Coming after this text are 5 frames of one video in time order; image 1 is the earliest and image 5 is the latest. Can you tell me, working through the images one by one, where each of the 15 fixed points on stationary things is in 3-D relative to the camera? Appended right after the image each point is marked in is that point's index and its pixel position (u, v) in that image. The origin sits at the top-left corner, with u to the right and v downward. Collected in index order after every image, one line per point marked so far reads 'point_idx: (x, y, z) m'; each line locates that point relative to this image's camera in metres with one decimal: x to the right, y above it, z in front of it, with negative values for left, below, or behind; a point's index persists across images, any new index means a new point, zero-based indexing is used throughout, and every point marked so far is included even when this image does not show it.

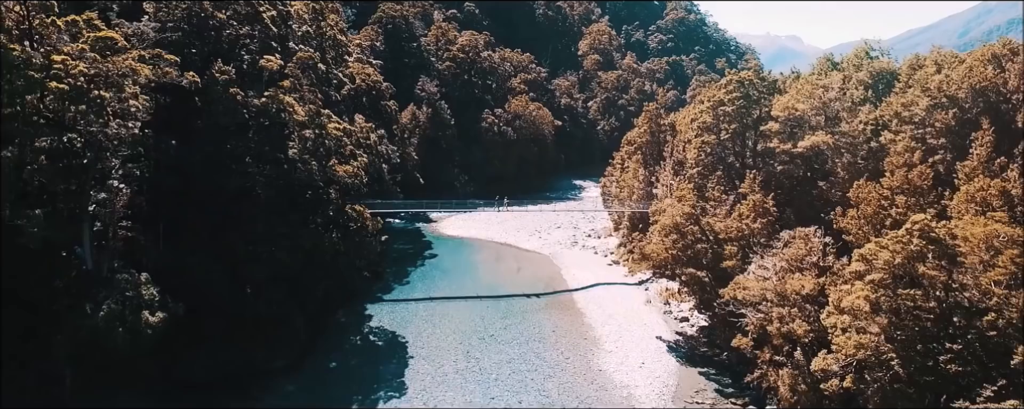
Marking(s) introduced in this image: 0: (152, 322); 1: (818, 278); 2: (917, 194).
0: (-6.9, -2.3, +15.9) m
1: (+6.4, -1.6, +17.6) m
2: (+8.9, +0.2, +18.5) m
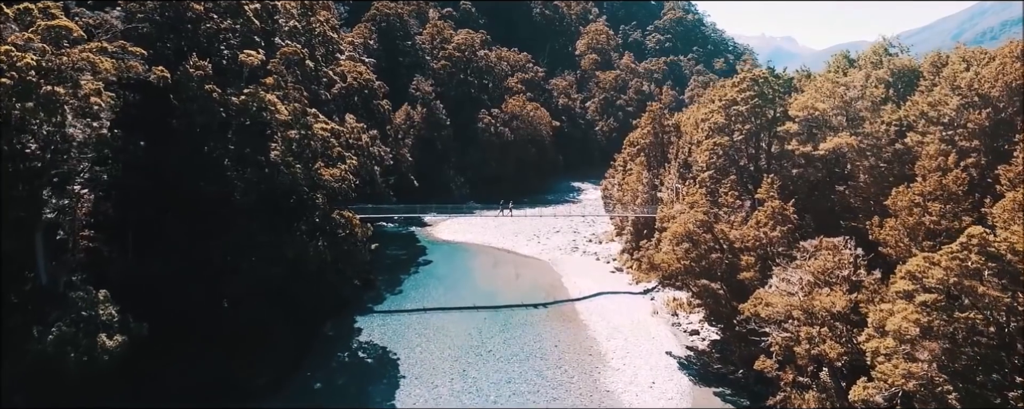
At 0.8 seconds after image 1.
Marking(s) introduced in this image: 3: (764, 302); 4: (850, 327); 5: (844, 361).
0: (-6.9, -2.4, +14.3) m
1: (+6.5, -1.7, +16.0) m
2: (+9.0, +0.1, +17.0) m
3: (+5.1, -2.0, +16.9) m
4: (+6.4, -2.3, +15.8) m
5: (+6.0, -2.8, +15.2) m
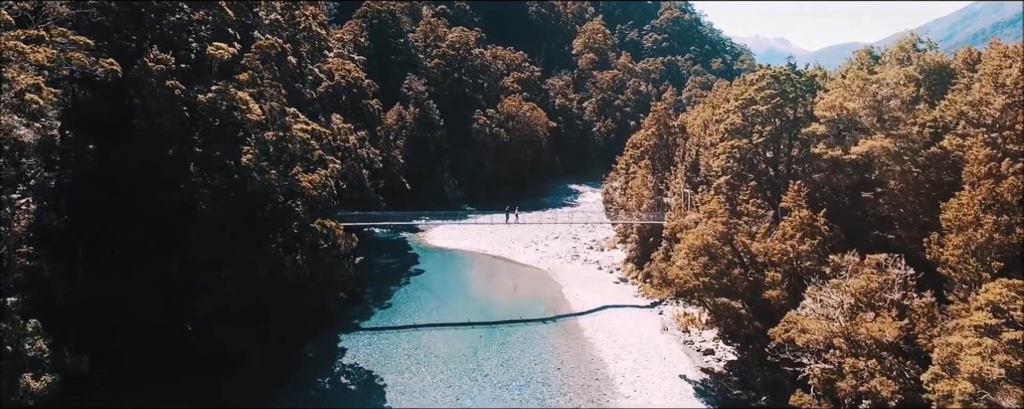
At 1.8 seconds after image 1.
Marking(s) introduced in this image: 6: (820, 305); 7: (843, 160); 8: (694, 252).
0: (-6.9, -2.6, +12.2) m
1: (+6.5, -2.0, +14.0) m
2: (+9.0, -0.1, +15.0) m
3: (+5.1, -2.2, +14.9) m
4: (+6.4, -2.5, +13.8) m
5: (+6.1, -3.1, +13.2) m
6: (+5.6, -1.8, +15.2) m
7: (+7.9, +1.1, +19.9) m
8: (+4.1, -1.1, +18.7) m
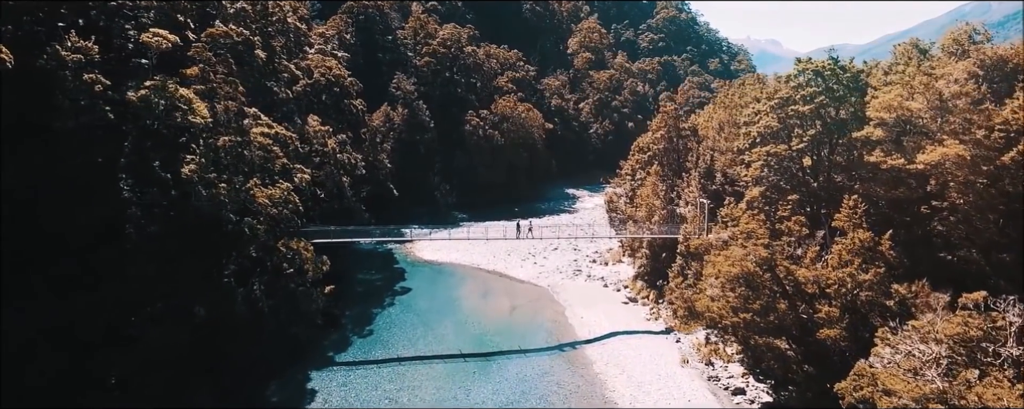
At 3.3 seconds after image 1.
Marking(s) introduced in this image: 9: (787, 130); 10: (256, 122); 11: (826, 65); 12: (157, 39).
0: (-6.8, -3.0, +8.9) m
1: (+6.5, -2.3, +10.8) m
2: (+9.0, -0.5, +11.9) m
3: (+5.2, -2.5, +11.8) m
4: (+6.5, -2.9, +10.7) m
5: (+6.1, -3.4, +10.0) m
6: (+5.6, -2.2, +12.0) m
7: (+7.9, +0.7, +16.8) m
8: (+4.1, -1.4, +15.6) m
9: (+6.4, +1.8, +19.7) m
10: (-5.7, +1.8, +18.5) m
11: (+7.2, +3.2, +19.1) m
12: (-6.5, +3.0, +15.5) m
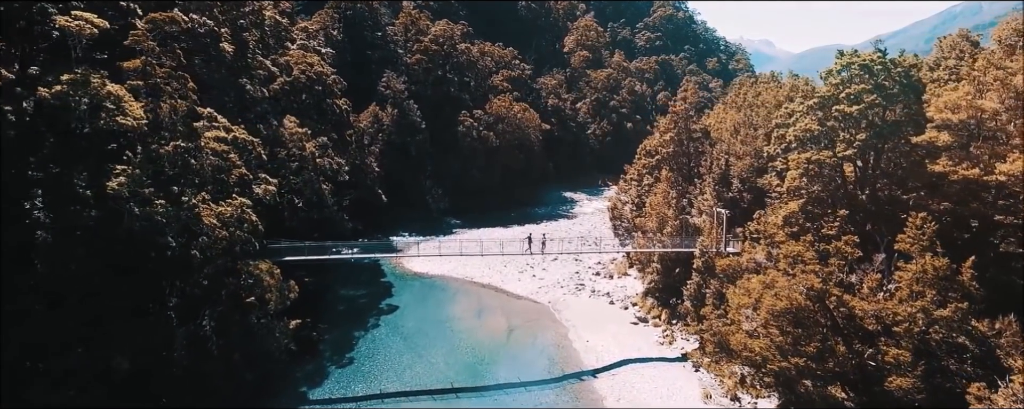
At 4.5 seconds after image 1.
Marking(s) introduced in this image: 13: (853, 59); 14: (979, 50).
0: (-6.7, -3.3, +6.2) m
1: (+6.6, -2.6, +8.2) m
2: (+9.0, -0.8, +9.3) m
3: (+5.2, -2.9, +9.1) m
4: (+6.5, -3.2, +8.0) m
5: (+6.2, -3.7, +7.4) m
6: (+5.7, -2.5, +9.4) m
7: (+7.9, +0.4, +14.2) m
8: (+4.1, -1.7, +12.9) m
9: (+6.4, +1.5, +17.0) m
10: (-5.7, +1.5, +15.8) m
11: (+7.2, +2.9, +16.5) m
12: (-6.5, +2.7, +12.7) m
13: (+6.8, +2.9, +16.8) m
14: (+10.6, +3.5, +19.0) m
